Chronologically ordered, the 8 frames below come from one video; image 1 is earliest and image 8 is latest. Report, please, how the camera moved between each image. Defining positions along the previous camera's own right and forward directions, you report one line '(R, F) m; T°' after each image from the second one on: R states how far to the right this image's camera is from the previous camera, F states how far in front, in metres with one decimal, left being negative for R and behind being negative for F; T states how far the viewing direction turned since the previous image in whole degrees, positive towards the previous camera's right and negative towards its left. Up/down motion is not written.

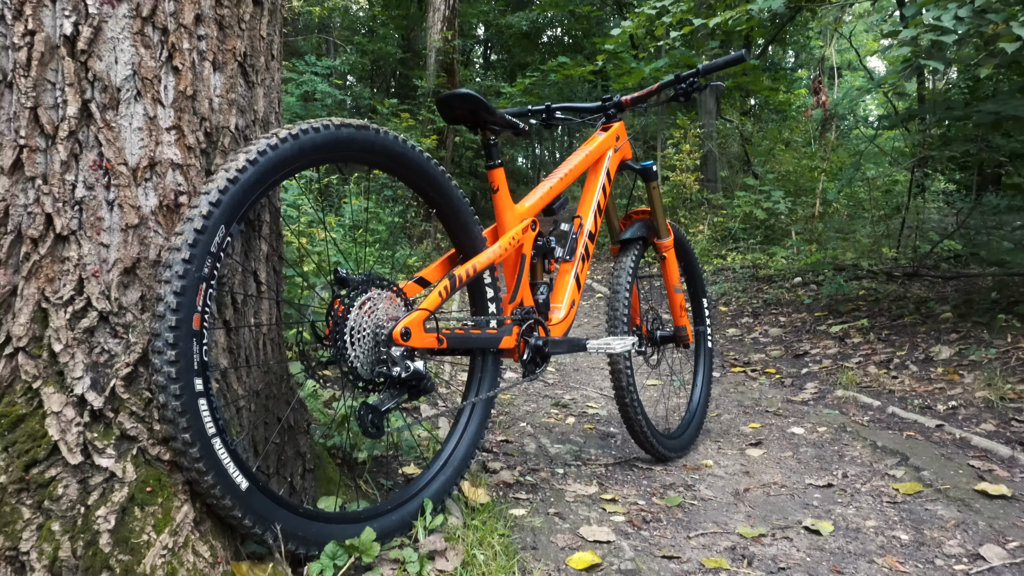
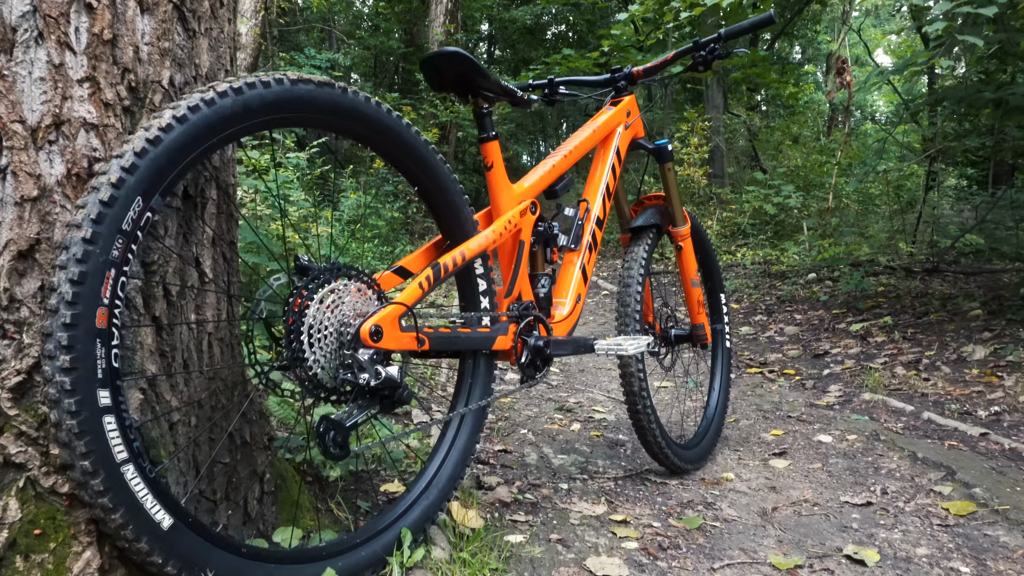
(0.0, +0.3) m; 0°
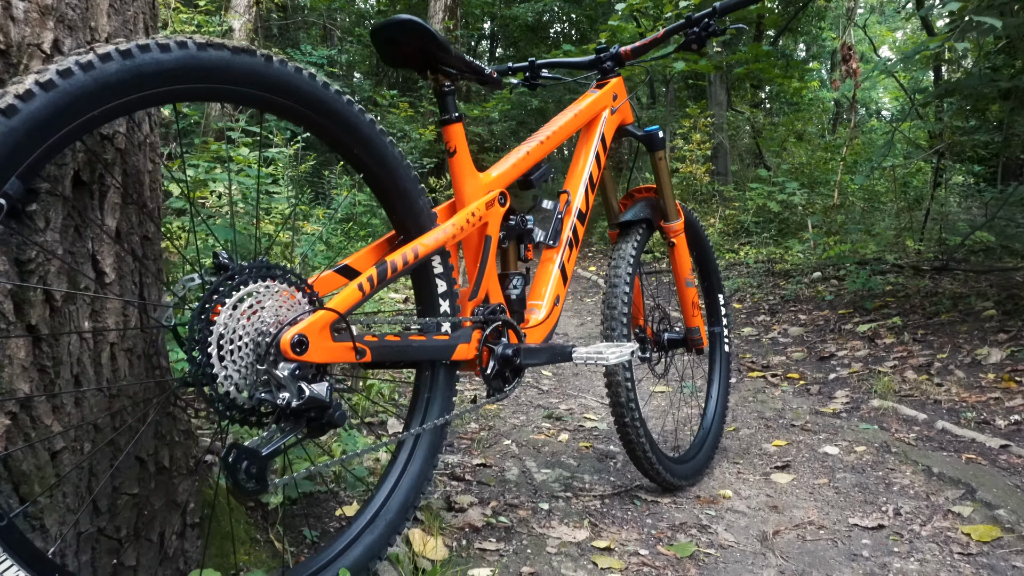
(+0.1, +0.2) m; 0°
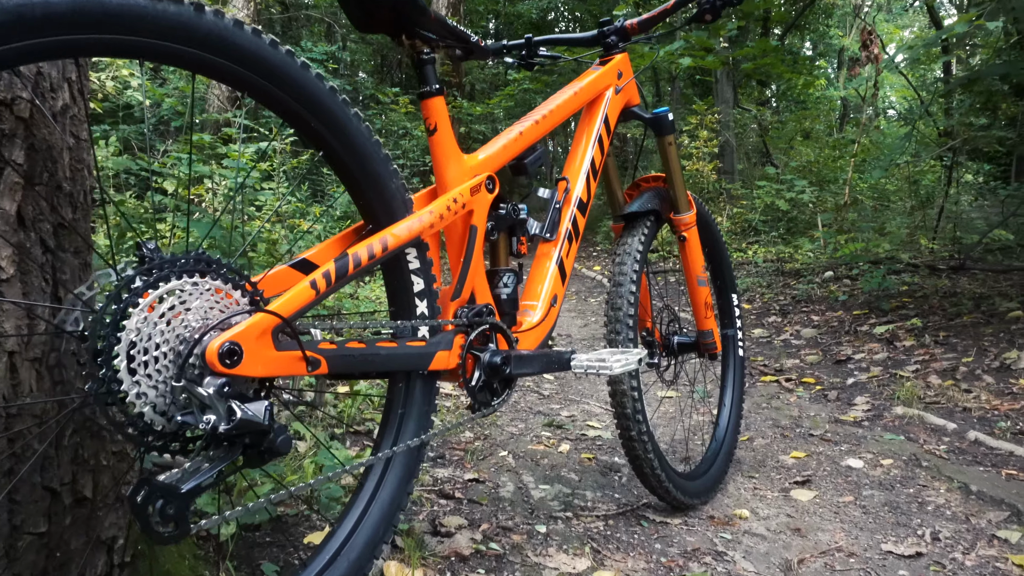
(0.0, +0.2) m; 0°
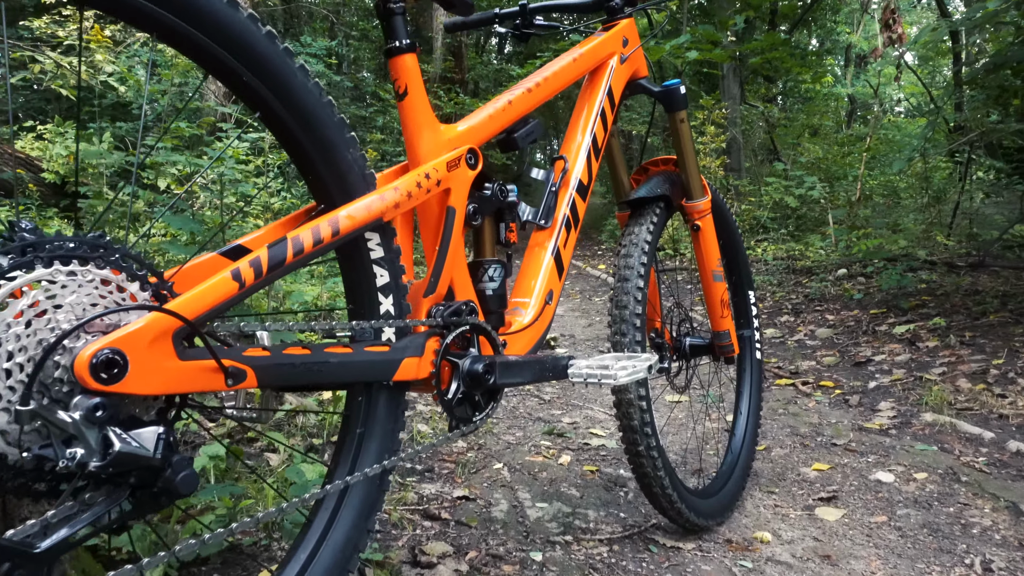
(0.0, +0.3) m; 0°
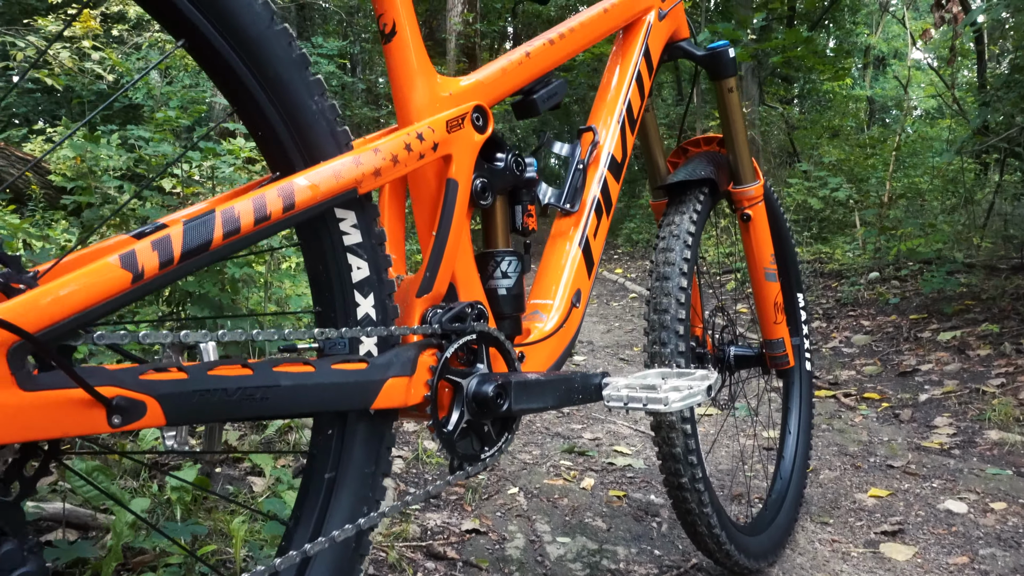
(0.0, +0.3) m; -1°
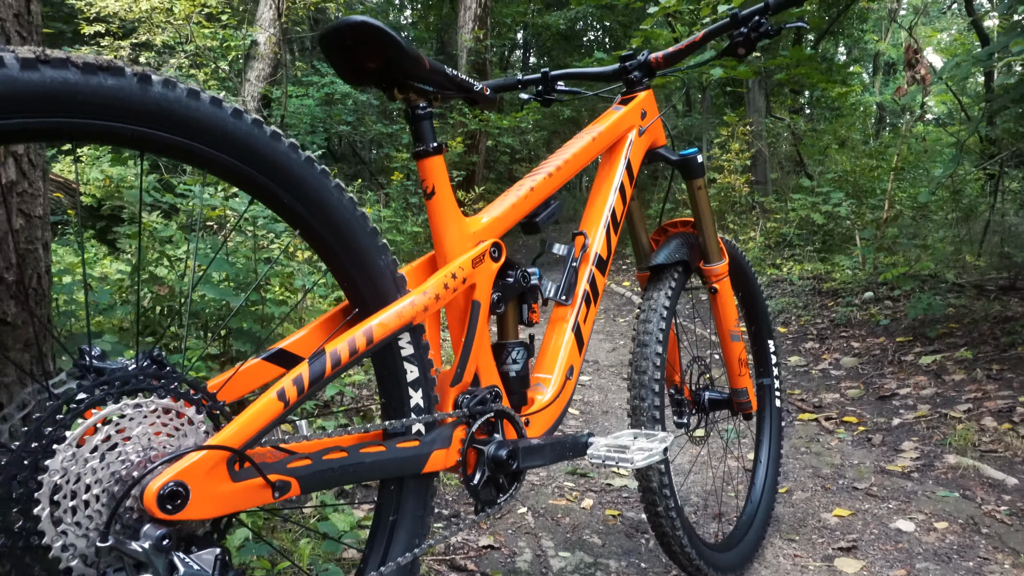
(0.0, -0.4) m; -1°
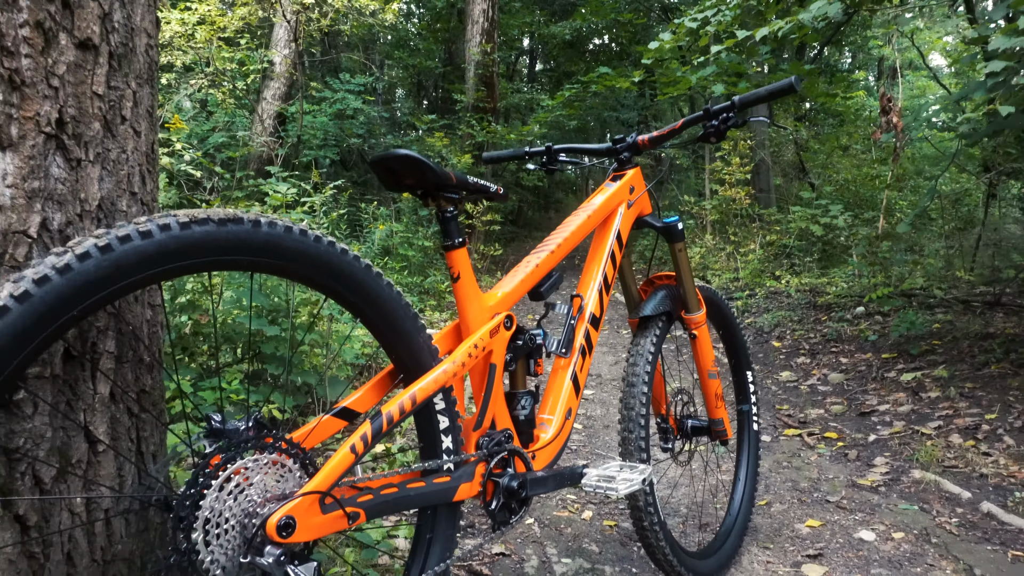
(0.0, -0.4) m; -1°
